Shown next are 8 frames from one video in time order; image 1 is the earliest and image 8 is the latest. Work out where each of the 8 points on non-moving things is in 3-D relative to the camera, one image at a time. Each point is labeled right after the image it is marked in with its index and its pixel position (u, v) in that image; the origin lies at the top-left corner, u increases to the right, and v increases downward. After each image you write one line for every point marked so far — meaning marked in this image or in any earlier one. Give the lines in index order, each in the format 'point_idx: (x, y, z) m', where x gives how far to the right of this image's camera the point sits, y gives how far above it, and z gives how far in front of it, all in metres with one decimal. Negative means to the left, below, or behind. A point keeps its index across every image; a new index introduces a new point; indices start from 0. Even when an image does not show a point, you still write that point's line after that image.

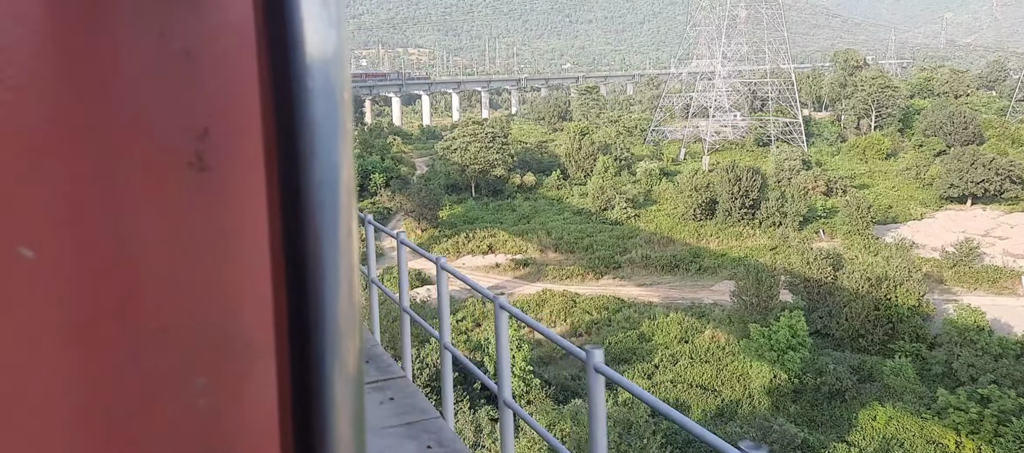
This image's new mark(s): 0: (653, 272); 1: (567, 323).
0: (+3.5, -1.1, +19.7) m
1: (+1.0, -1.8, +14.7) m
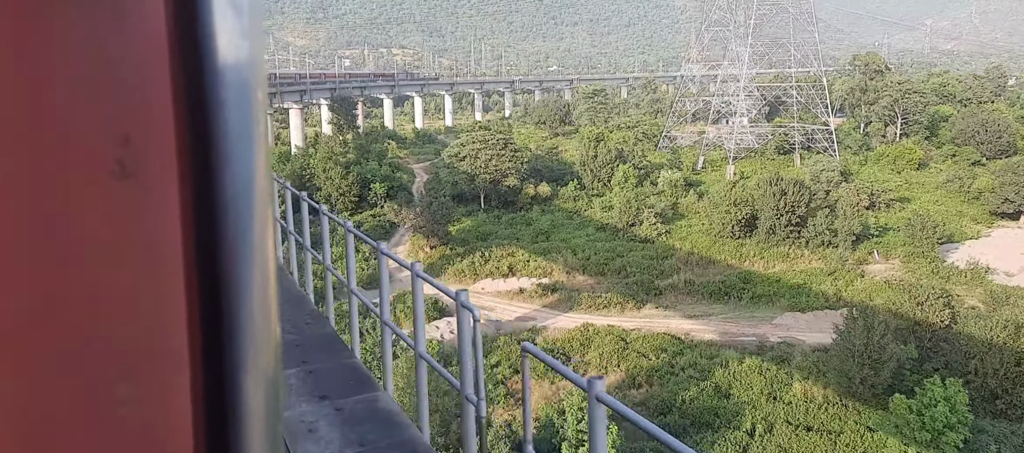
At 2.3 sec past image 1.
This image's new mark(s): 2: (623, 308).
0: (+4.1, -1.6, +17.4) m
1: (+1.7, -2.2, +12.4) m
2: (+2.3, -1.7, +17.0) m
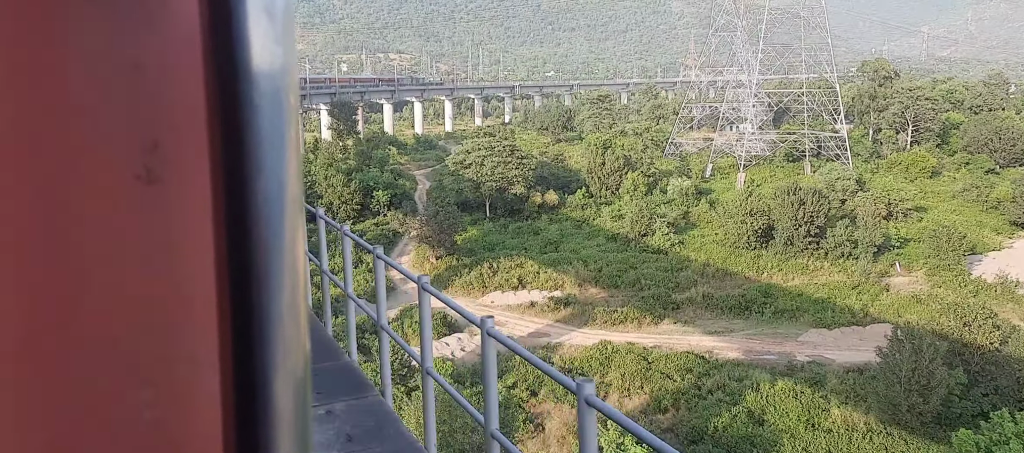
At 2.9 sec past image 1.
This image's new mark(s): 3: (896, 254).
0: (+4.3, -1.8, +16.7) m
1: (+1.9, -2.4, +11.7) m
2: (+2.5, -1.9, +16.3) m
3: (+9.3, -0.7, +19.6) m
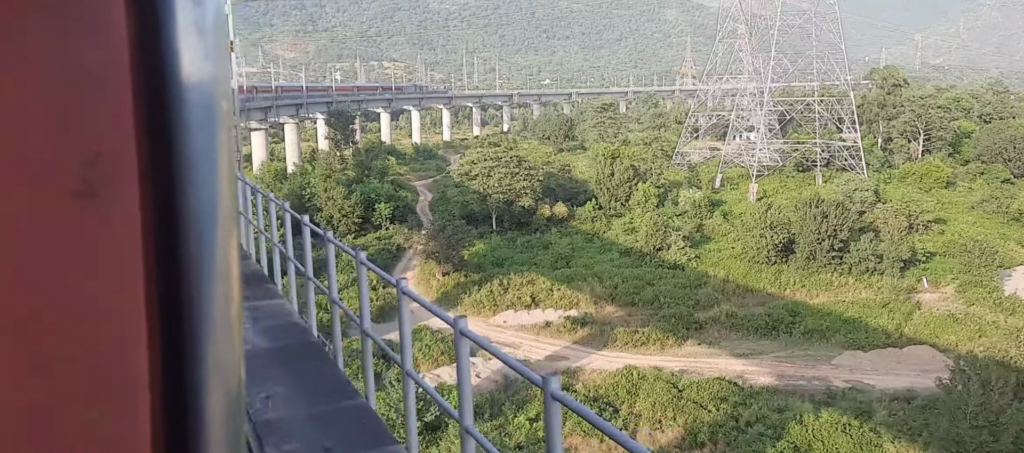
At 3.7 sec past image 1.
0: (+4.6, -2.1, +15.9) m
1: (+2.2, -2.7, +10.9) m
2: (+2.8, -2.2, +15.5) m
3: (+9.6, -1.0, +18.9) m
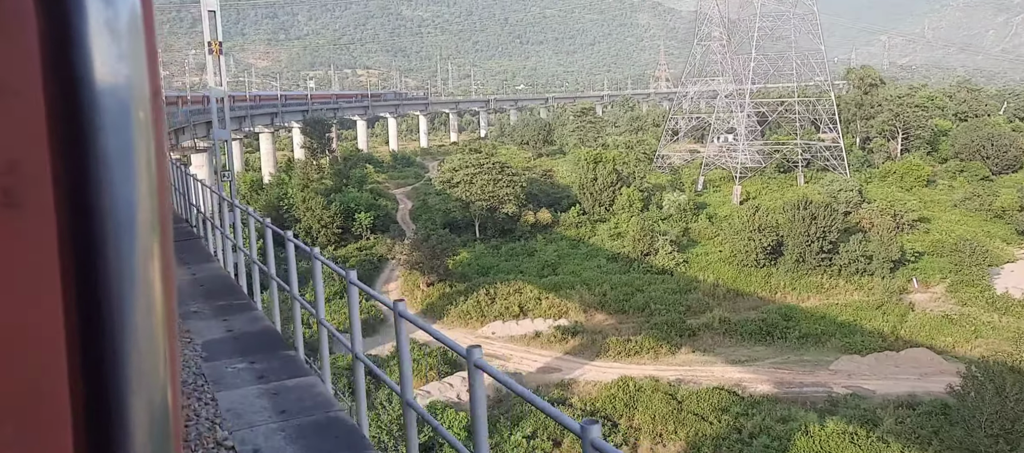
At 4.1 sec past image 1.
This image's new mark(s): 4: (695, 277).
0: (+4.4, -2.2, +15.6) m
1: (+2.2, -2.8, +10.5) m
2: (+2.6, -2.3, +15.1) m
3: (+9.3, -1.0, +18.7) m
4: (+4.3, -1.2, +18.9) m
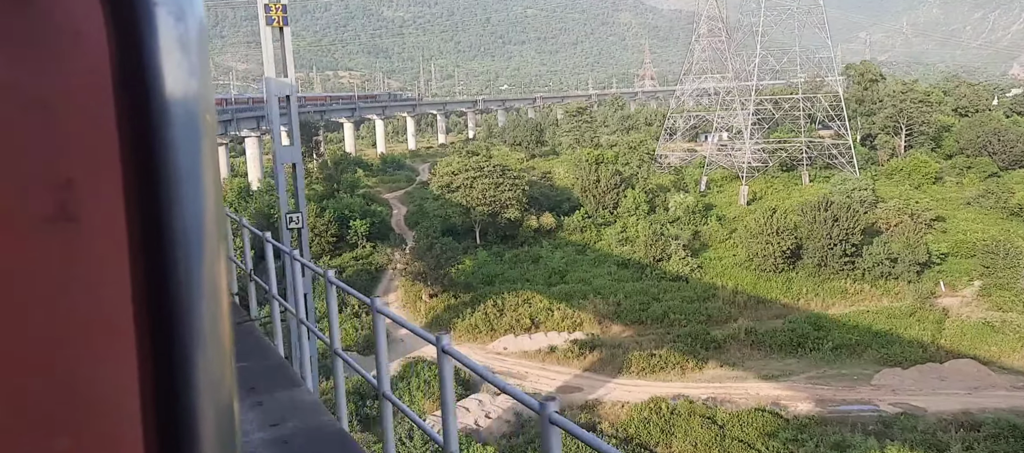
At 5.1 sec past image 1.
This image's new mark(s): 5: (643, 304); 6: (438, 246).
0: (+4.6, -2.3, +14.7) m
1: (+2.6, -2.9, +9.5) m
2: (+2.9, -2.5, +14.2) m
3: (+9.4, -1.0, +17.9) m
4: (+4.5, -1.3, +18.0) m
5: (+2.8, -1.6, +17.4) m
6: (-1.8, -0.4, +19.2) m
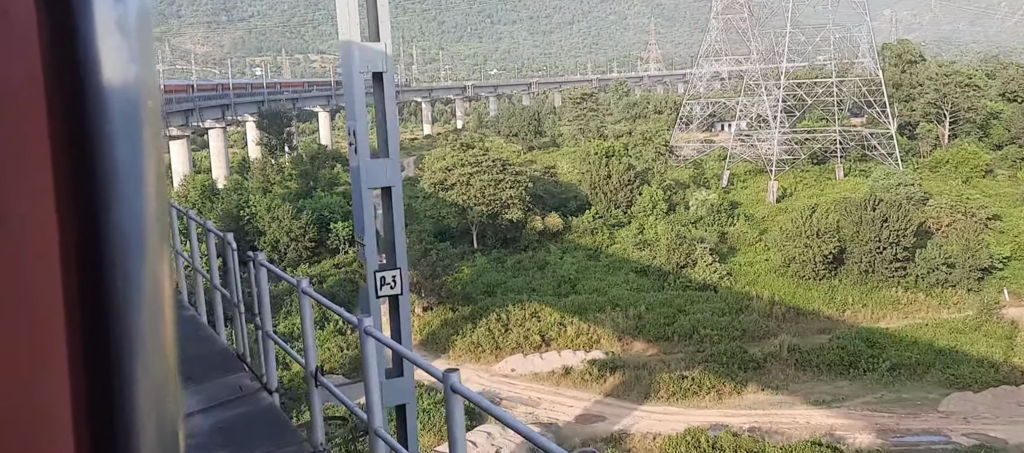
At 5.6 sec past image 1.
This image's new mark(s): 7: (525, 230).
0: (+4.9, -2.4, +12.6) m
1: (+2.9, -3.0, +7.4) m
2: (+3.1, -2.6, +12.1) m
3: (+9.6, -1.0, +15.9) m
4: (+4.6, -1.3, +15.9) m
5: (+2.9, -1.6, +15.3) m
6: (-1.7, -0.5, +16.9) m
7: (+0.3, -0.1, +19.7) m
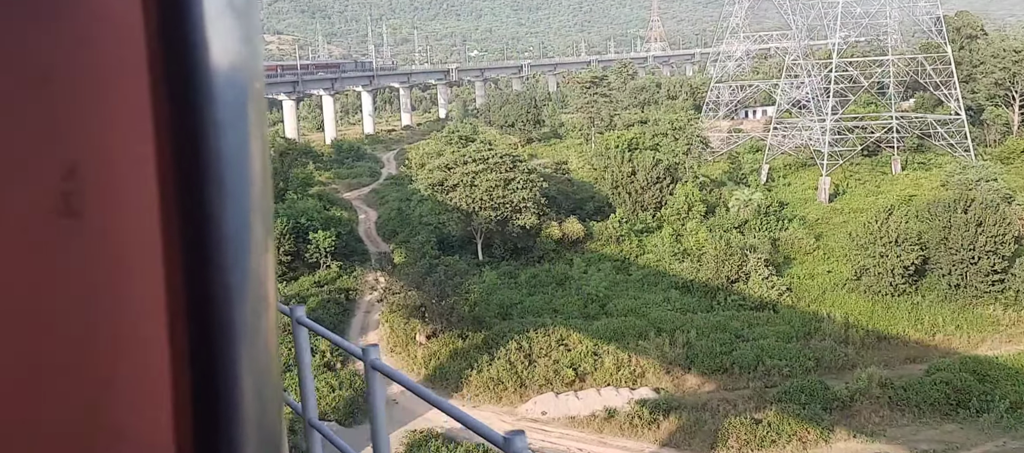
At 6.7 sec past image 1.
0: (+5.5, -2.5, +10.1) m
1: (+3.8, -3.3, +4.9) m
2: (+3.7, -2.8, +9.5) m
3: (+10.0, -1.1, +13.6) m
4: (+5.0, -1.4, +13.4) m
5: (+3.4, -1.8, +12.7) m
6: (-1.3, -0.7, +14.1) m
7: (+0.6, -0.2, +17.0) m
